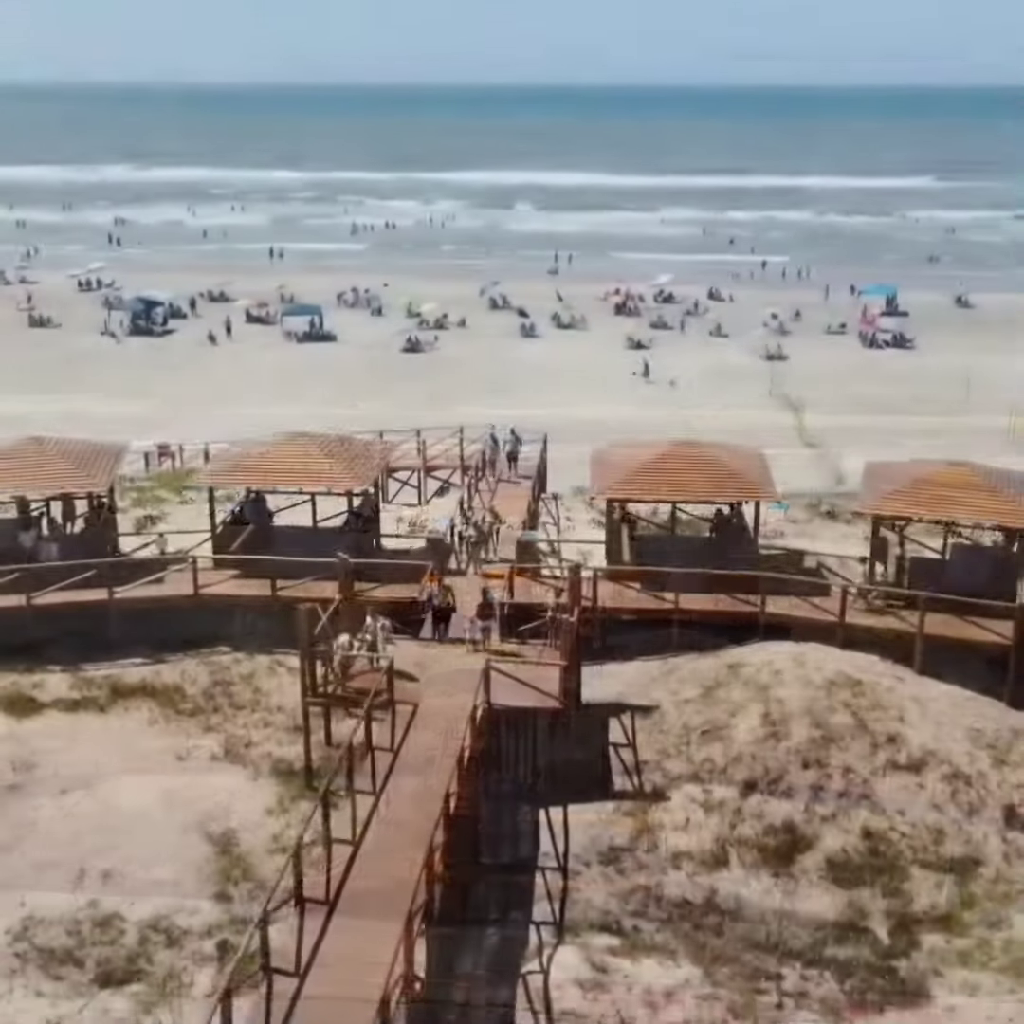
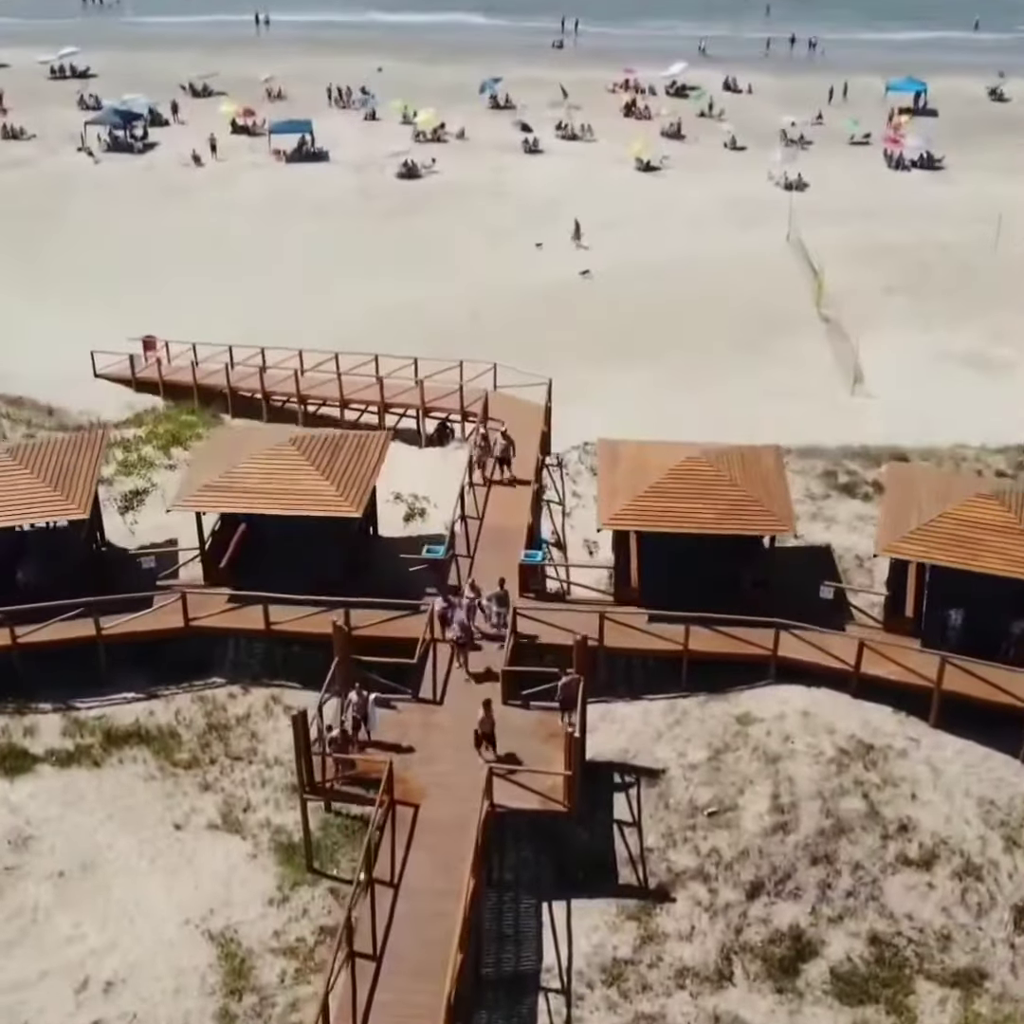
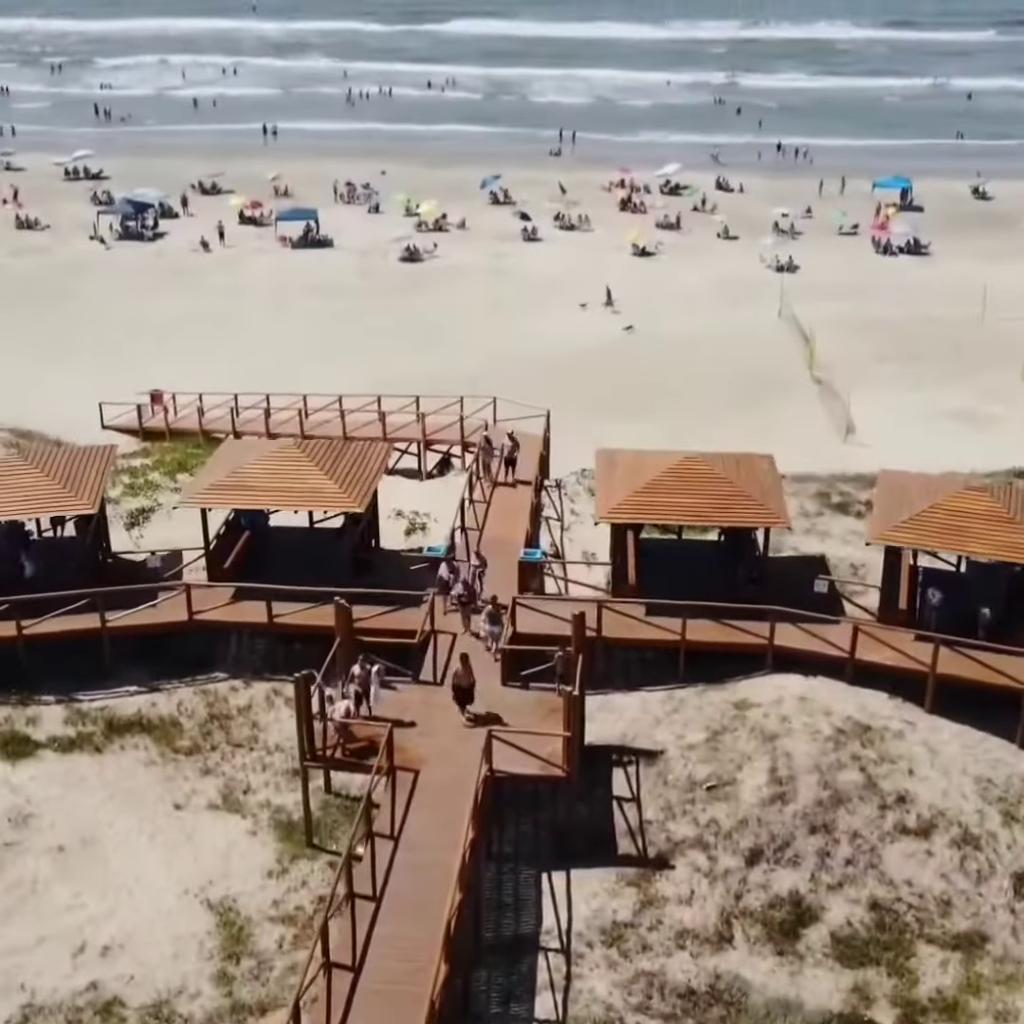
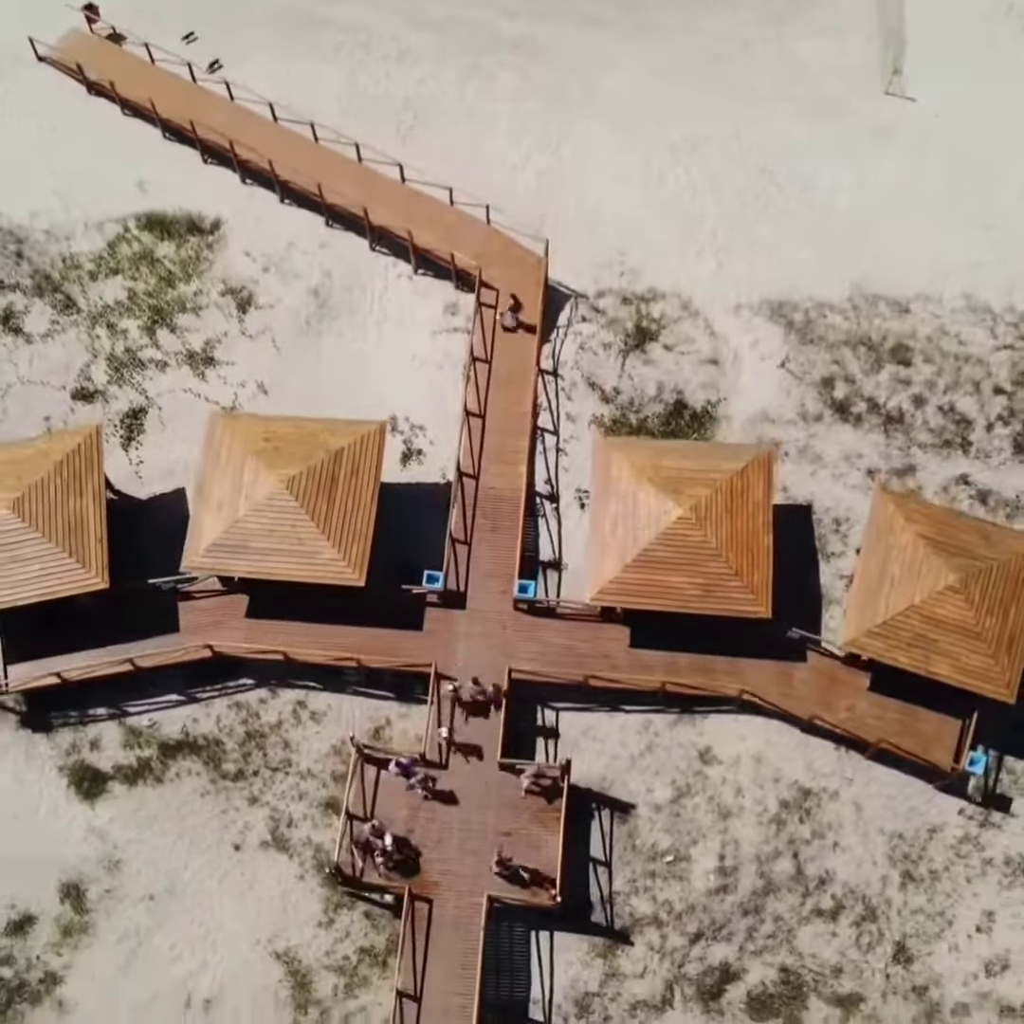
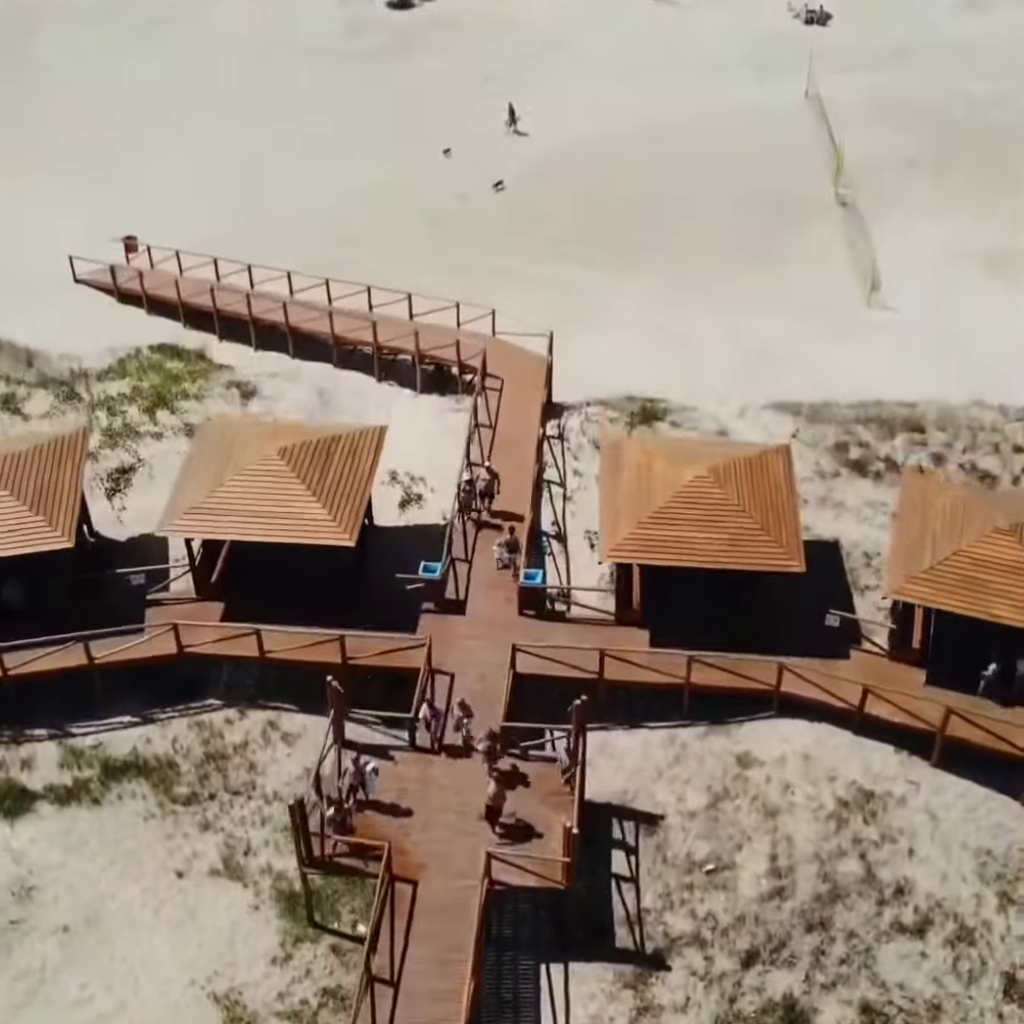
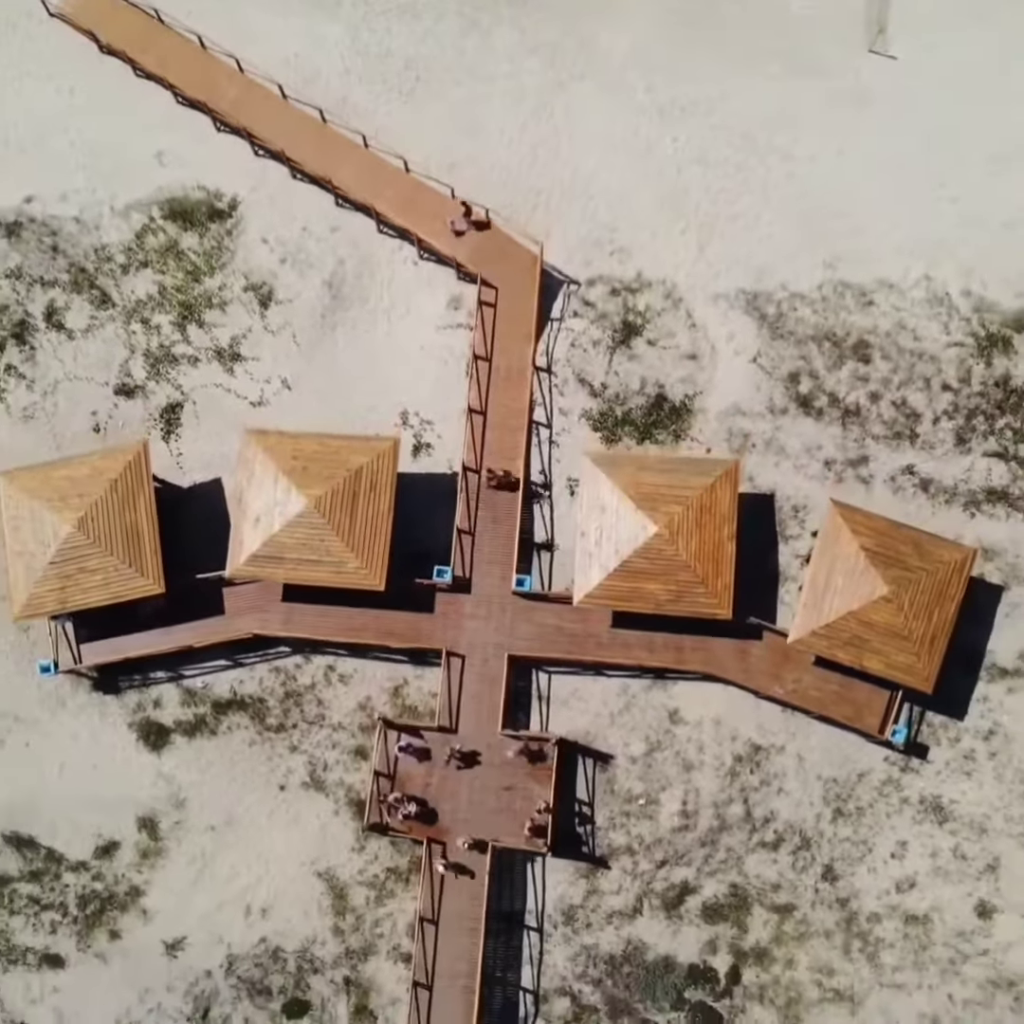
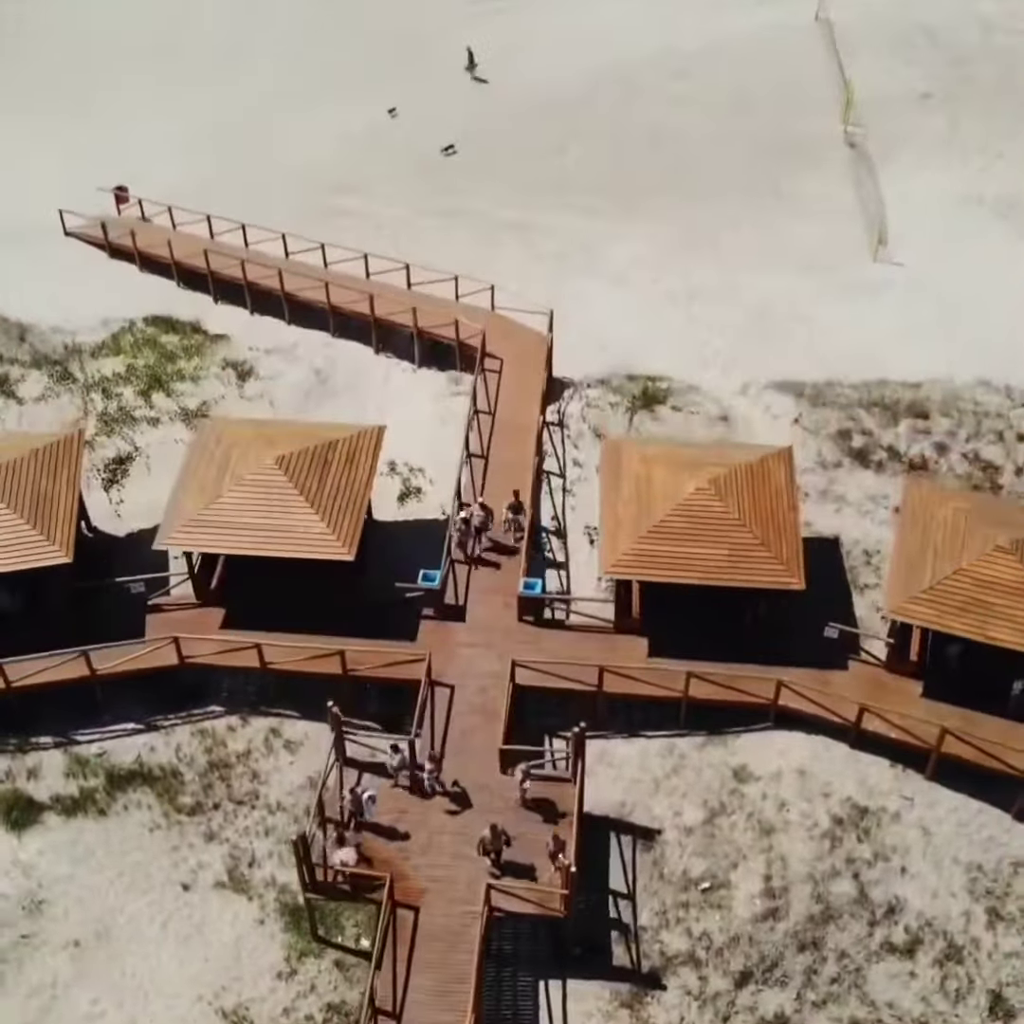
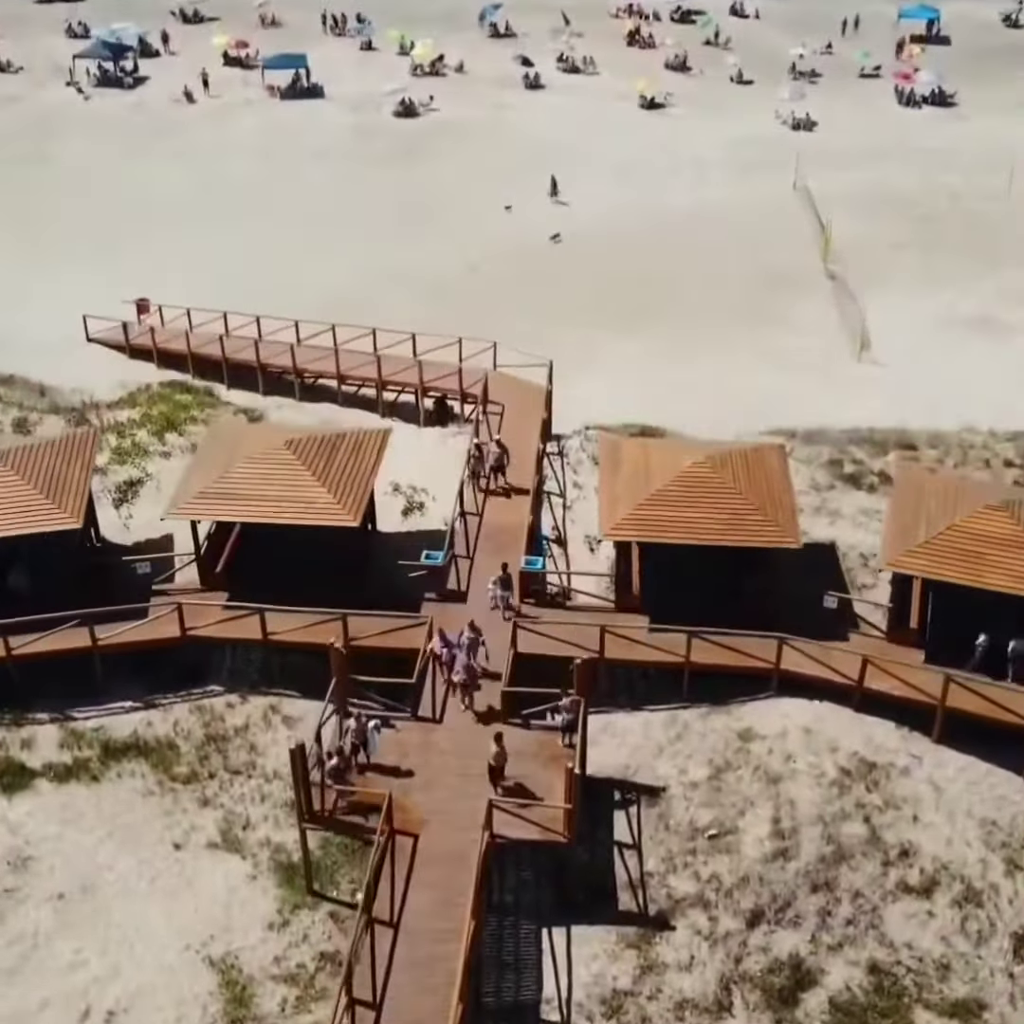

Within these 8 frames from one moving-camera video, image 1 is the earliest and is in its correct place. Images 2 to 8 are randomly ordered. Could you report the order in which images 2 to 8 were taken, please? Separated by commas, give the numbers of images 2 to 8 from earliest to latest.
3, 2, 8, 5, 7, 4, 6
